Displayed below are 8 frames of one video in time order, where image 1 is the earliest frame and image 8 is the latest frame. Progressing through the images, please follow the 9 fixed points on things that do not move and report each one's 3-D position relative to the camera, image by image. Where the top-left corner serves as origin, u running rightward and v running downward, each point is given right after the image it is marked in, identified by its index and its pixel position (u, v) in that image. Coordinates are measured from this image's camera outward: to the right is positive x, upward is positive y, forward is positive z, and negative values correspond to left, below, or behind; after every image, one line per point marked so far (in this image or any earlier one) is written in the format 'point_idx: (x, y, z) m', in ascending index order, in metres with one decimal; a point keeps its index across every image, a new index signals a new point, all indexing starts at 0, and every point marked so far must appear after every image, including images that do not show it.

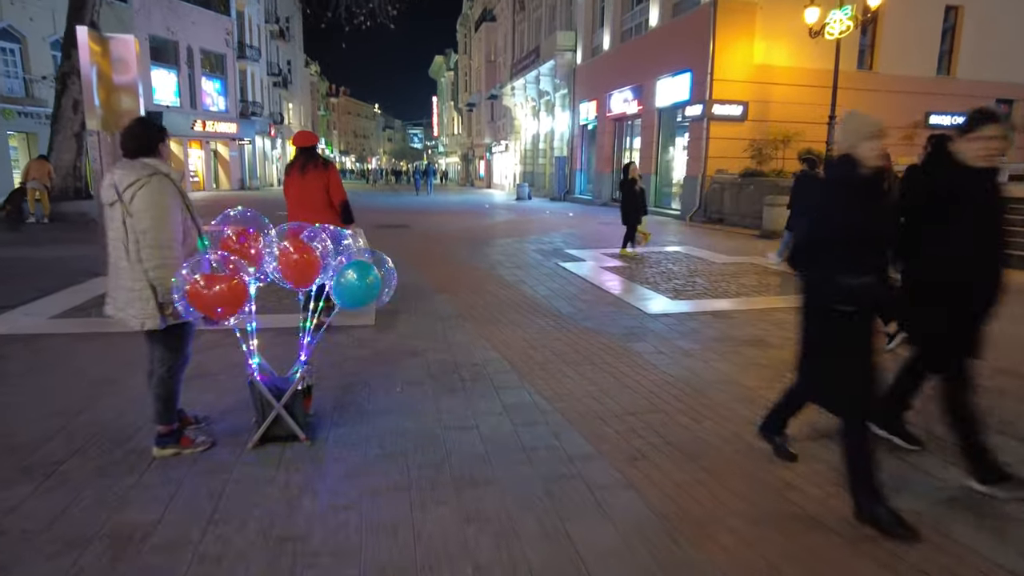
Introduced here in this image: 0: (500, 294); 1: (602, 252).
0: (-0.1, 0.0, +8.4) m
1: (+1.7, +0.6, +11.8) m
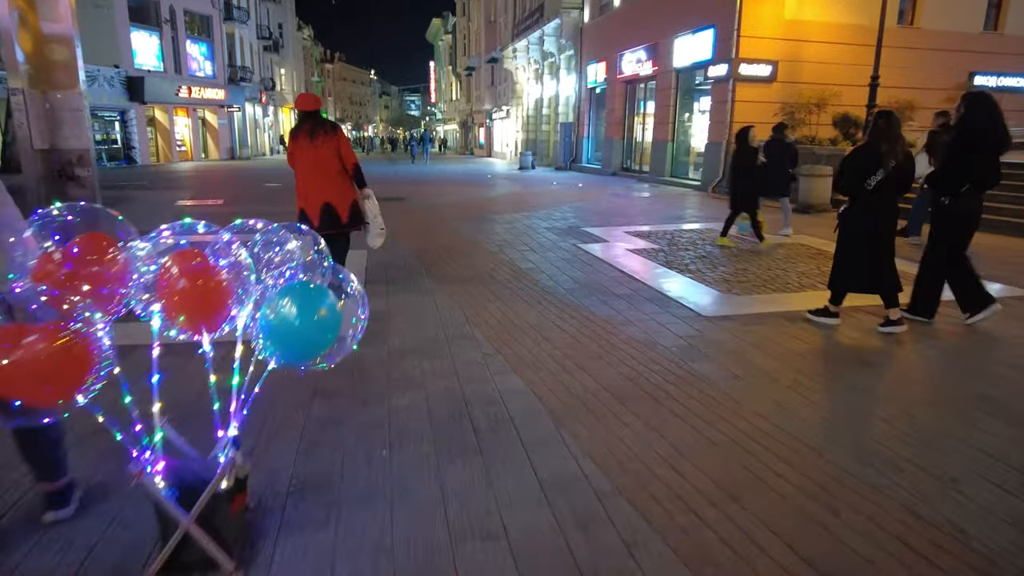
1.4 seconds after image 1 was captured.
0: (+0.1, +0.1, +7.1) m
1: (+1.8, +0.9, +10.4) m
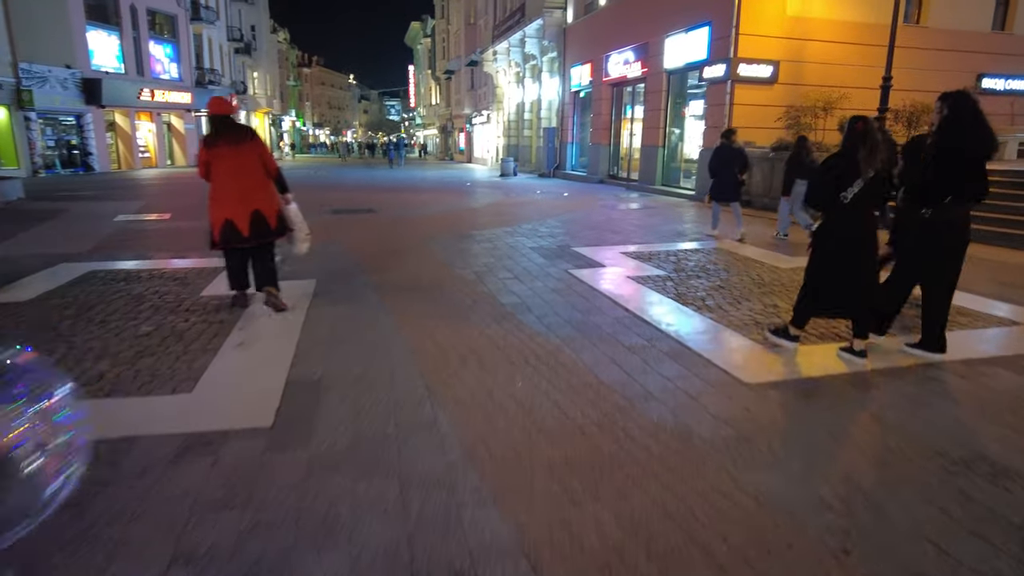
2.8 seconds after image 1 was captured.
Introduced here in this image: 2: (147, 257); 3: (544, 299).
0: (-0.1, -0.3, +5.7) m
1: (+1.6, +0.5, +9.1) m
2: (-4.8, +0.4, +8.5) m
3: (+0.3, -0.1, +6.4) m
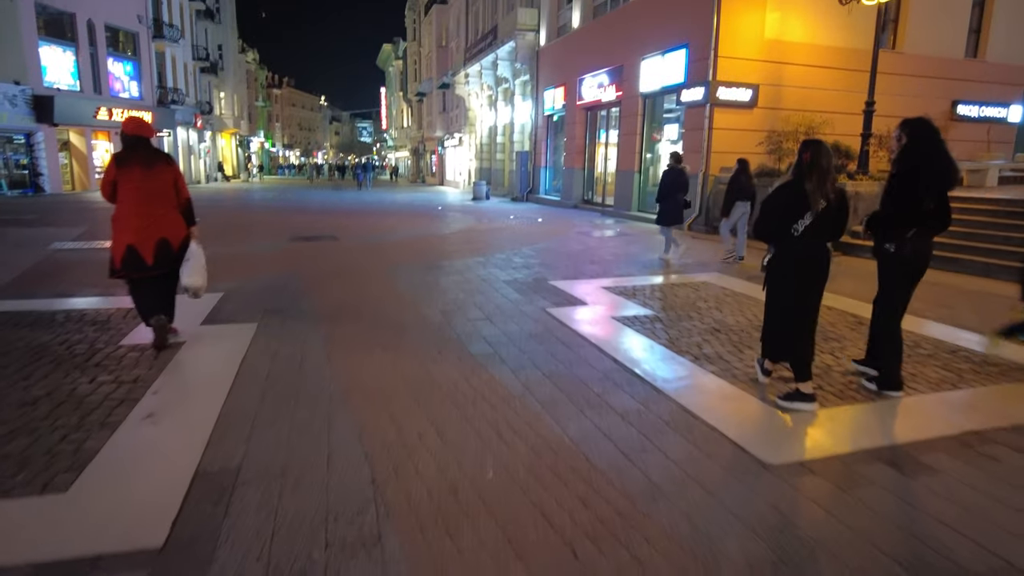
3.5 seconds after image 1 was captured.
0: (-0.3, -0.7, +4.9) m
1: (+1.2, 0.0, +8.4) m
2: (-5.1, -0.1, +7.5) m
3: (+0.1, -0.5, +5.6) m
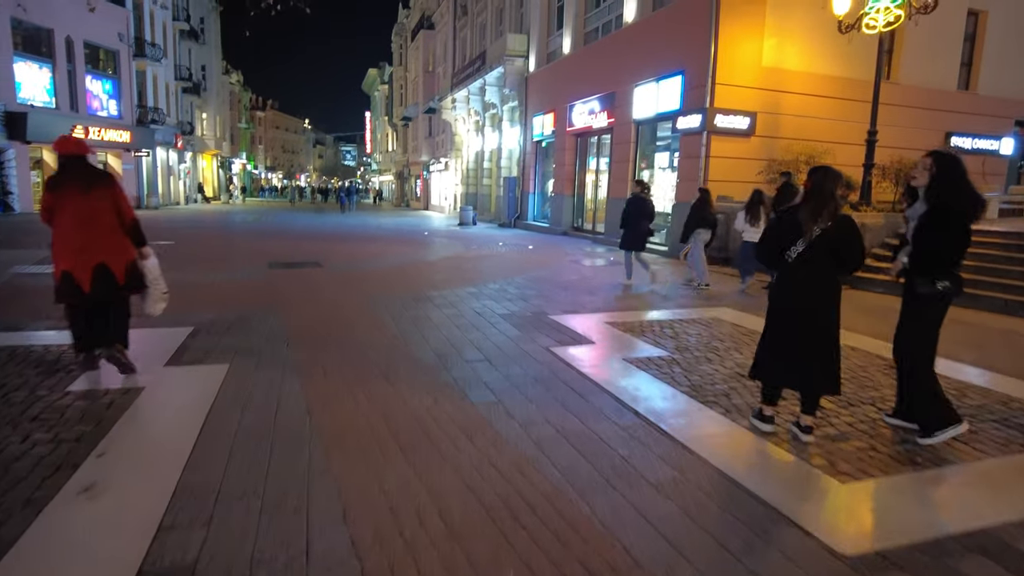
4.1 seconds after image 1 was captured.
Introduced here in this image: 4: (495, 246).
0: (-0.2, -1.0, +4.3) m
1: (+1.2, -0.4, +7.8) m
2: (-5.1, -0.4, +6.8) m
3: (+0.1, -0.8, +5.0) m
4: (-0.5, +1.2, +18.7) m
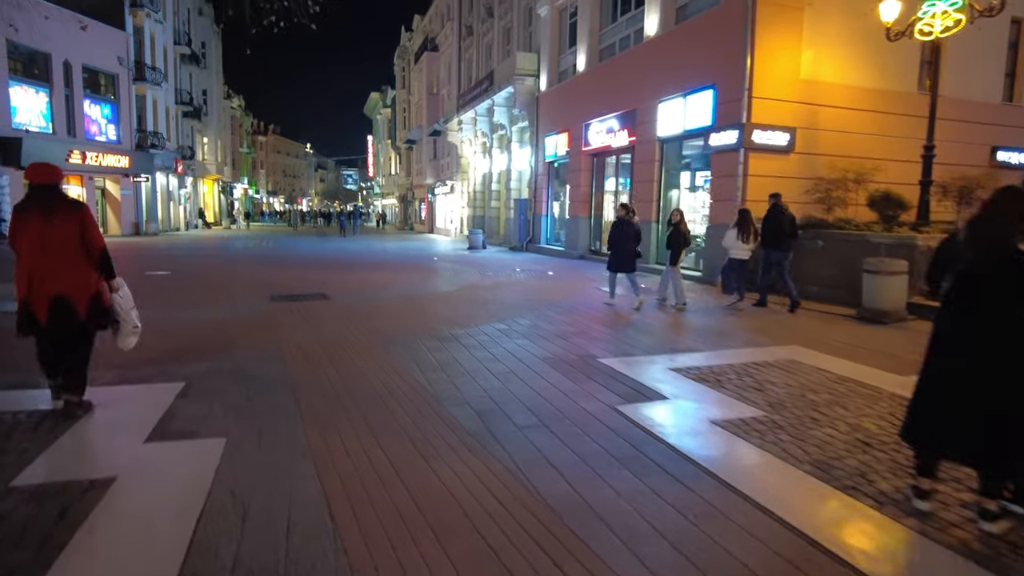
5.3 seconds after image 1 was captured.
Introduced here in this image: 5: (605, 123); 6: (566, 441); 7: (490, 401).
0: (+0.2, -1.3, +3.2) m
1: (+1.6, -0.8, +6.7) m
2: (-4.7, -0.8, +5.7) m
3: (+0.6, -1.1, +3.9) m
4: (0.0, +0.4, +17.7) m
5: (+2.7, +4.8, +19.1) m
6: (+0.4, -1.0, +4.6) m
7: (-0.2, -1.0, +5.4) m
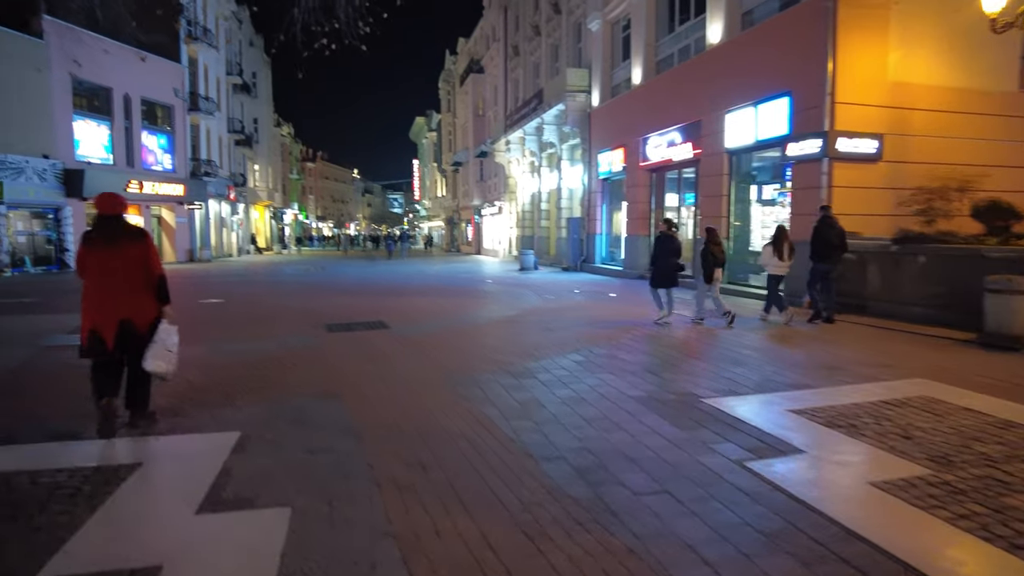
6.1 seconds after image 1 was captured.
0: (+0.8, -1.4, +2.3) m
1: (+2.4, -1.0, +5.8) m
2: (-3.9, -1.1, +5.2) m
3: (+1.2, -1.3, +3.0) m
4: (+1.5, -0.1, +16.9) m
5: (+4.3, +4.2, +18.2) m
6: (+1.0, -1.2, +3.7) m
7: (+0.5, -1.2, +4.6) m
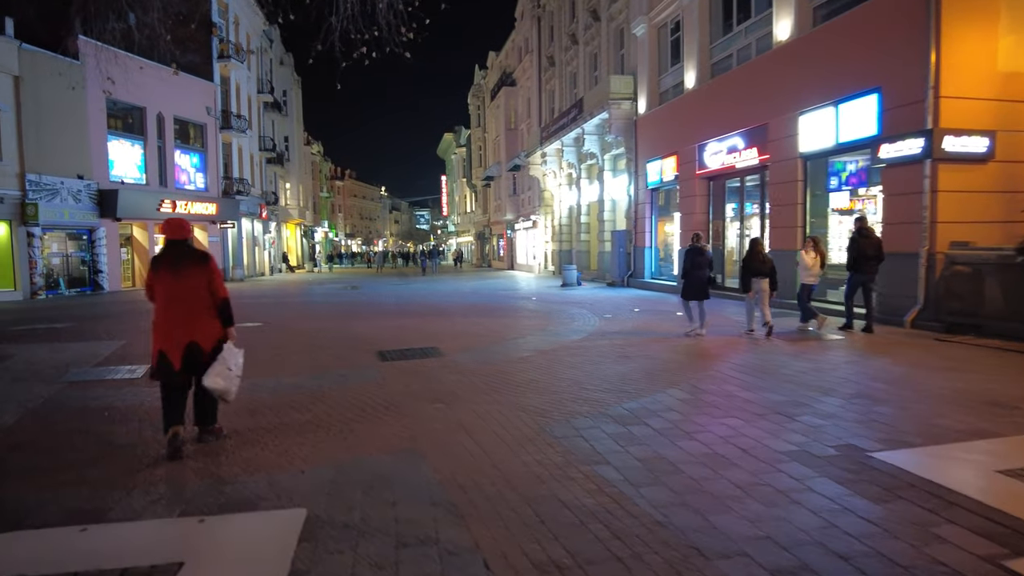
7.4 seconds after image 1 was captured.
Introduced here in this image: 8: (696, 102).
0: (+1.5, -1.5, +1.1) m
1: (+3.3, -1.2, +4.5) m
2: (-3.1, -1.4, +4.1) m
3: (+2.0, -1.4, +1.8) m
4: (+2.8, -0.6, +15.6) m
5: (+5.6, +3.8, +17.0) m
6: (+1.8, -1.4, +2.5) m
7: (+1.4, -1.4, +3.4) m
8: (+5.3, +5.3, +18.5) m
